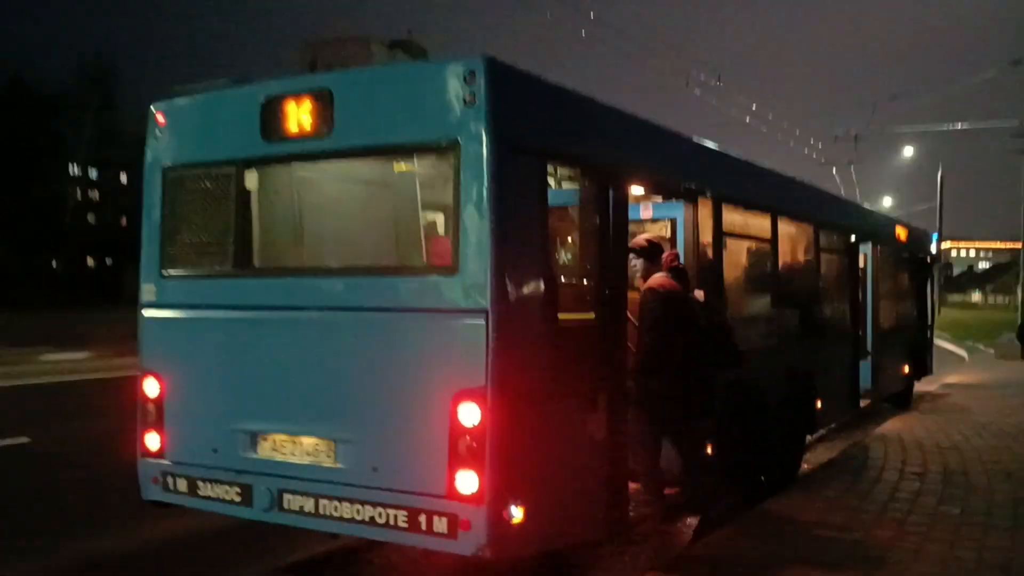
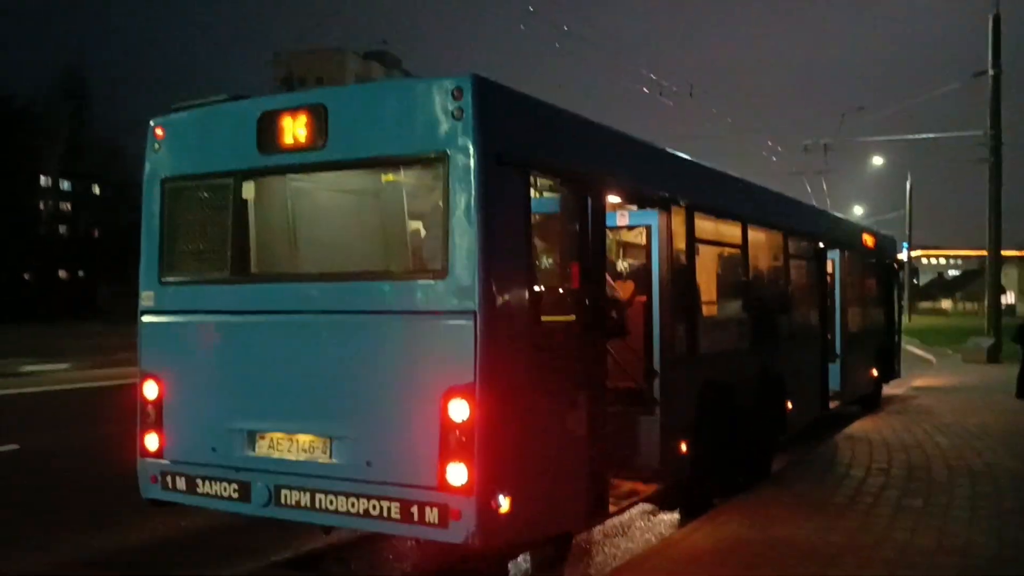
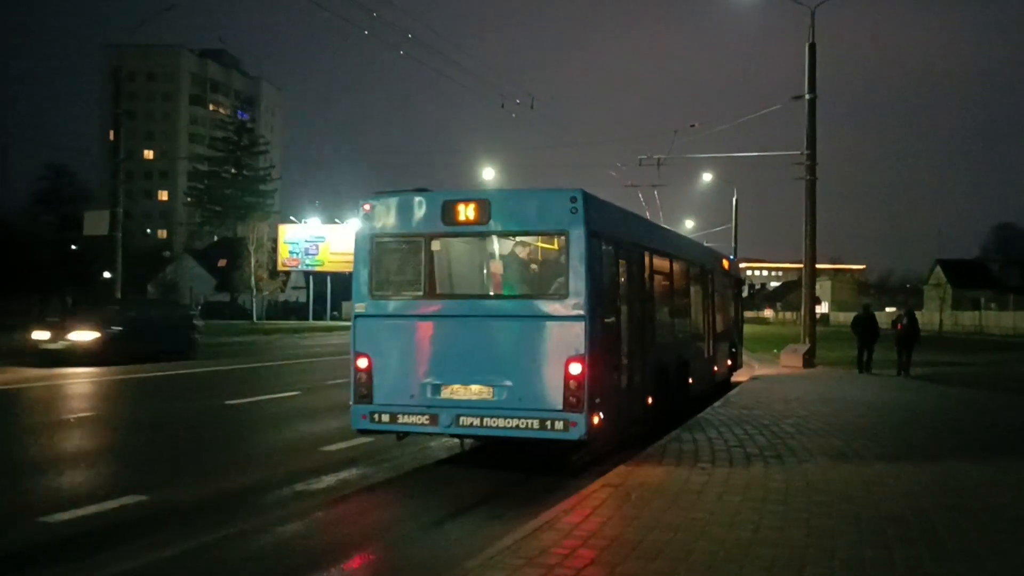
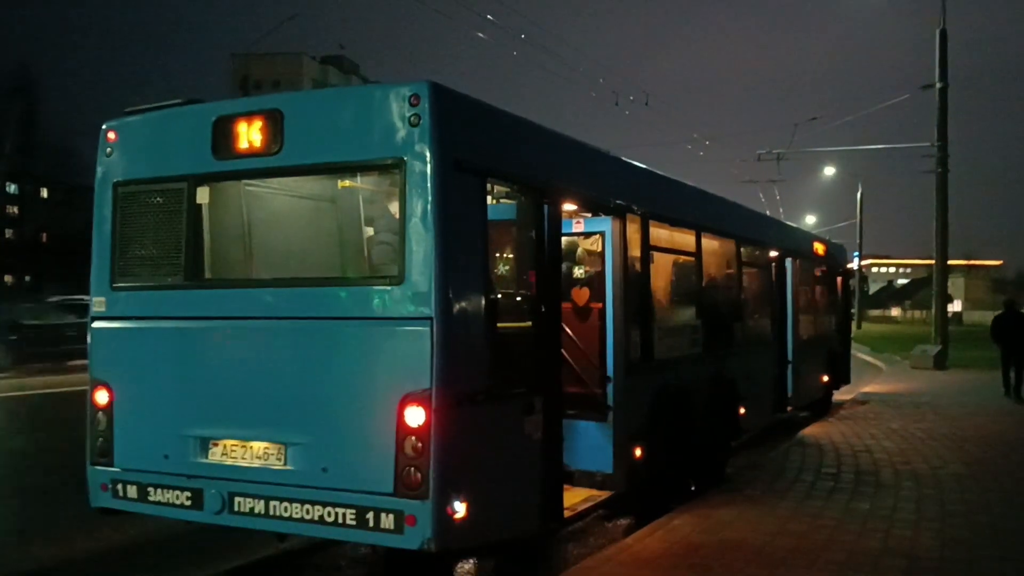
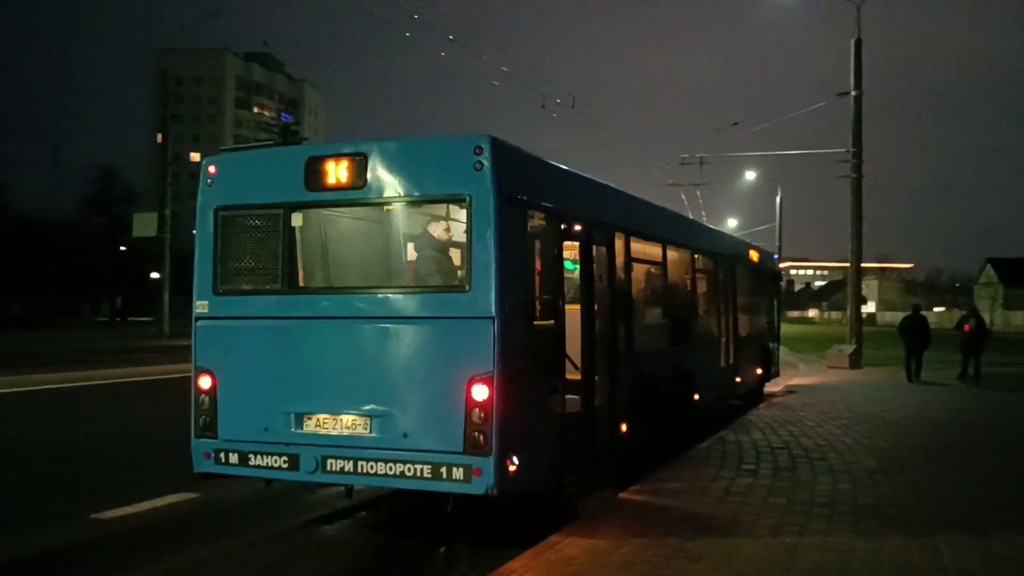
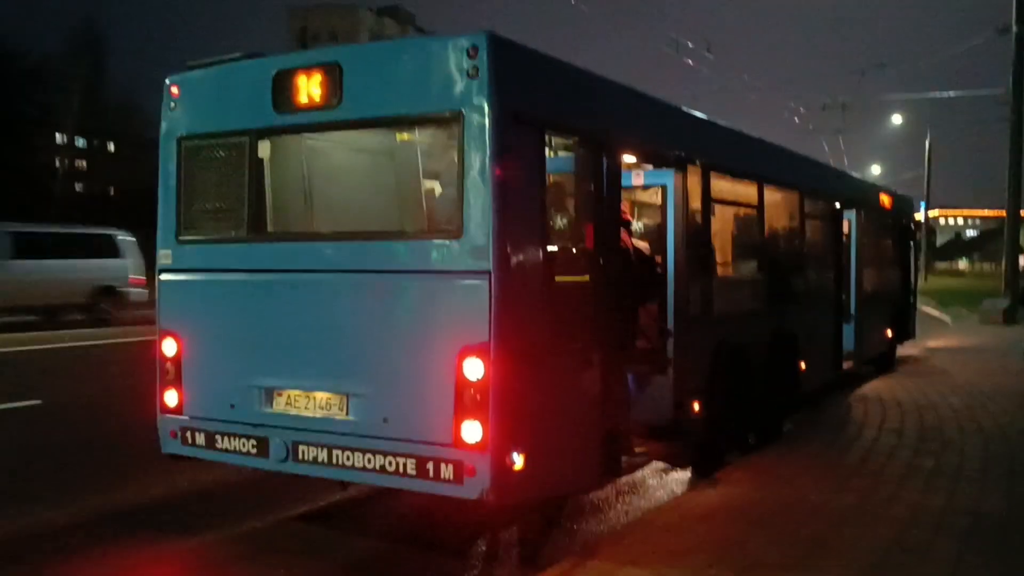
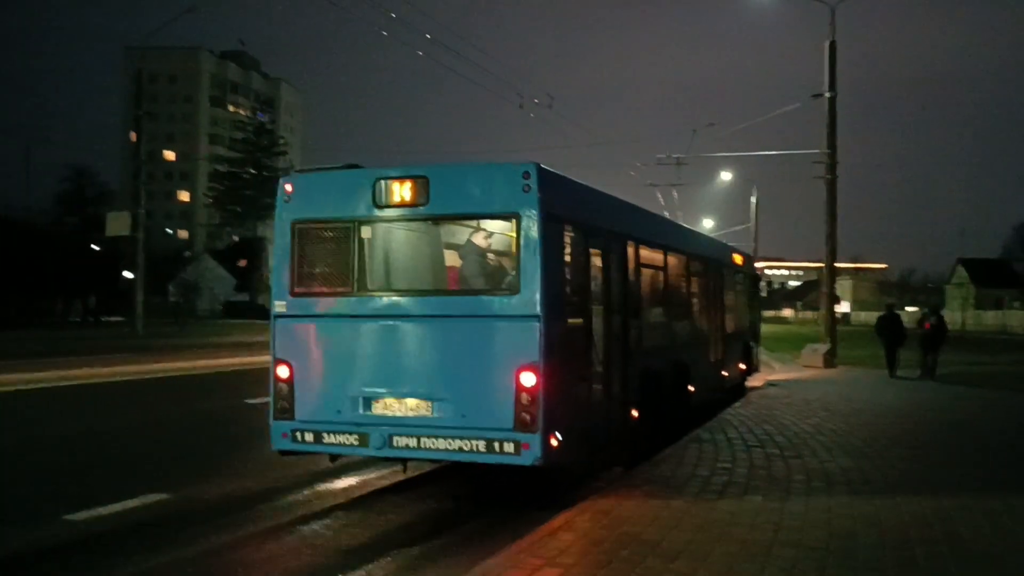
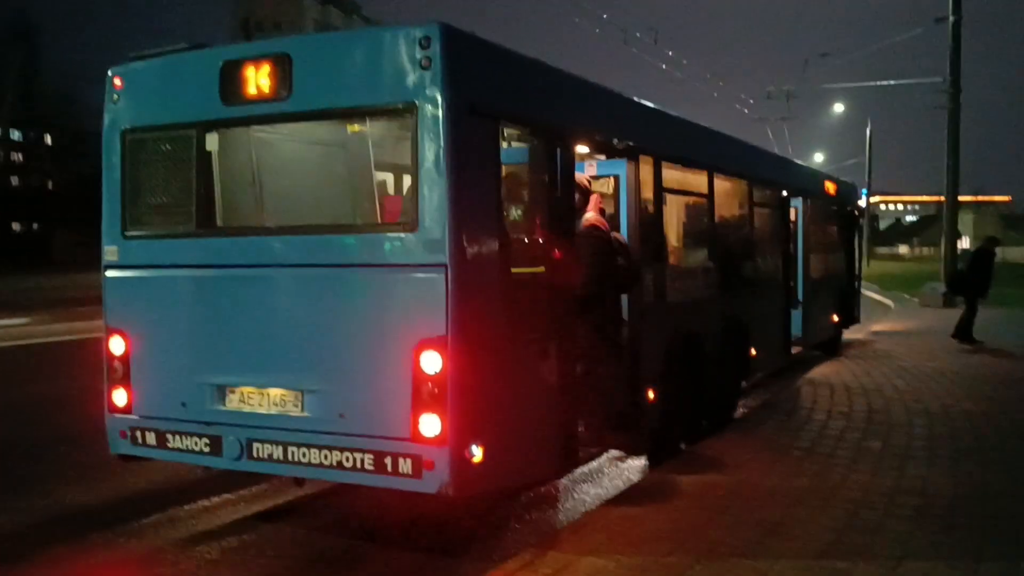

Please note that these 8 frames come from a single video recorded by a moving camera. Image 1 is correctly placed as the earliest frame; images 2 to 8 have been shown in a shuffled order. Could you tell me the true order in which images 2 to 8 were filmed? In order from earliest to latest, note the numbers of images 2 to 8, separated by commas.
8, 6, 2, 4, 5, 7, 3
